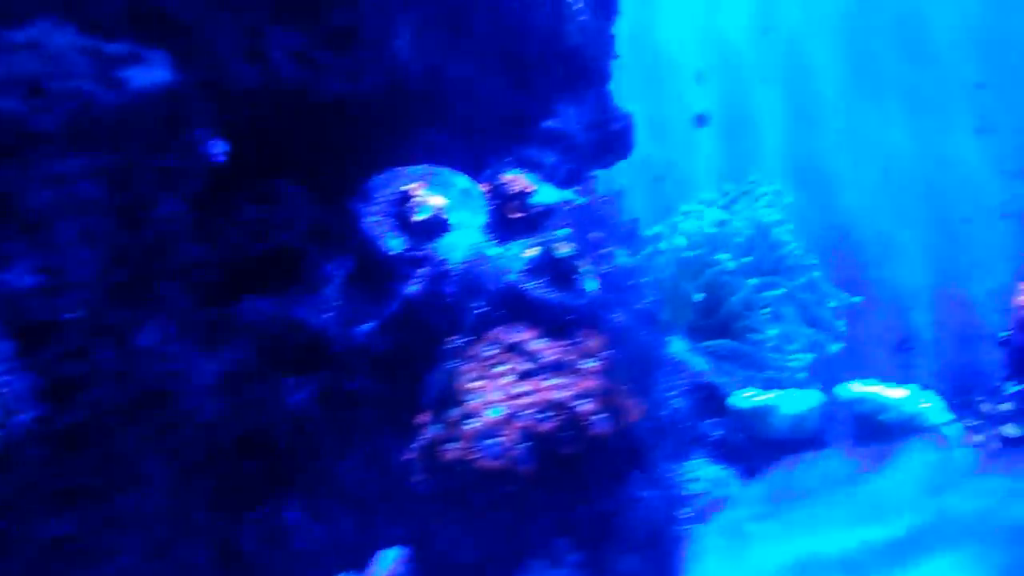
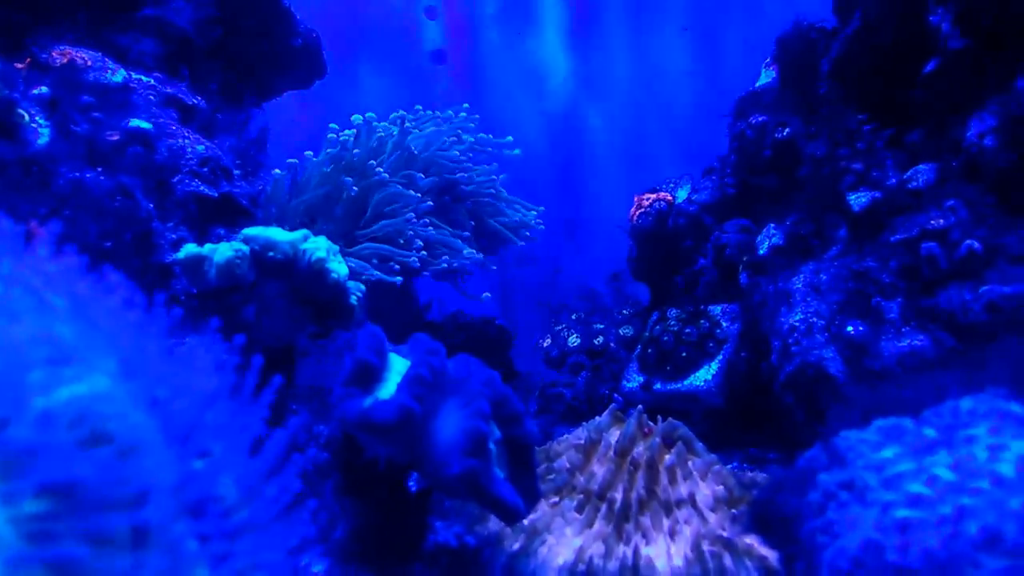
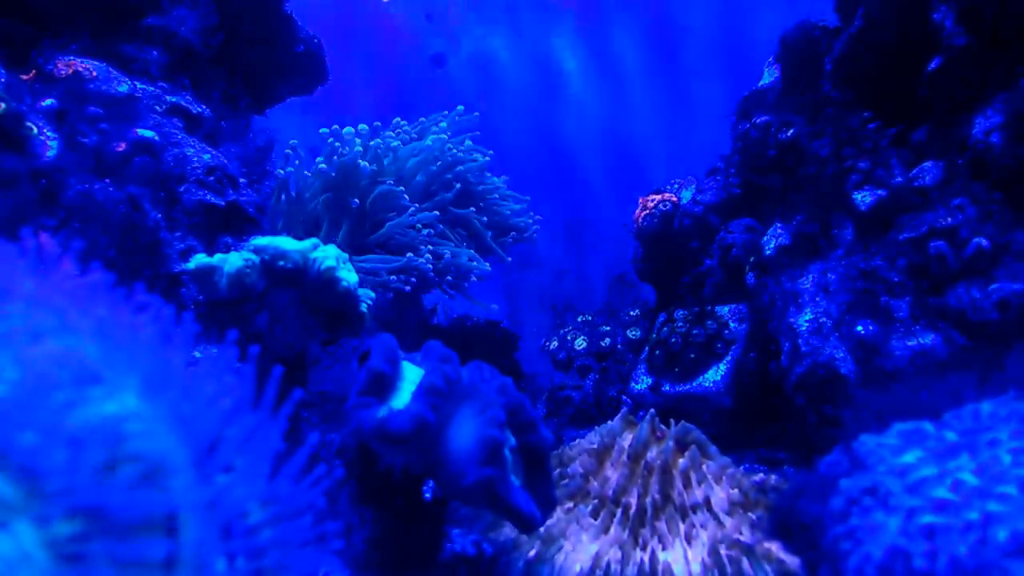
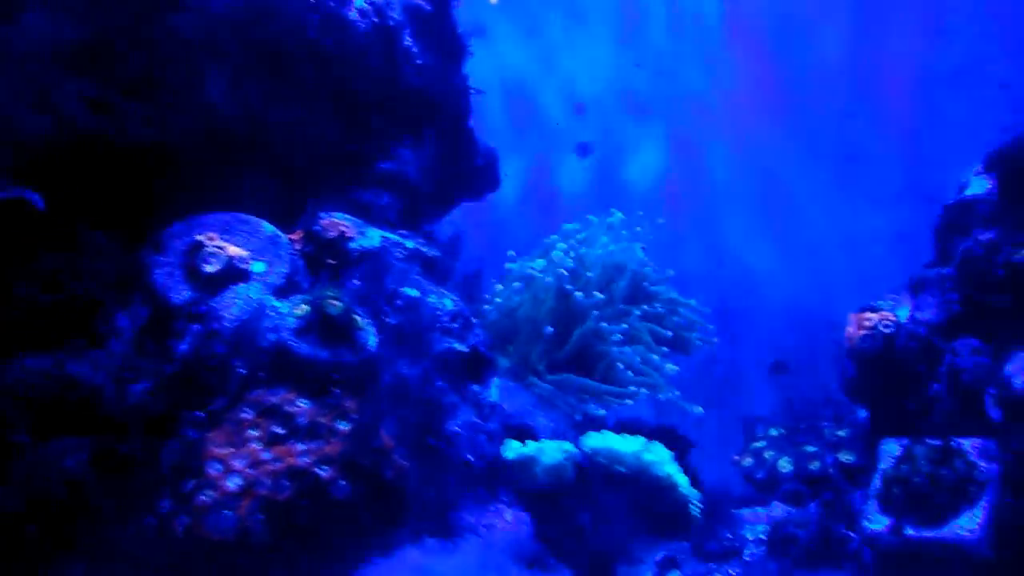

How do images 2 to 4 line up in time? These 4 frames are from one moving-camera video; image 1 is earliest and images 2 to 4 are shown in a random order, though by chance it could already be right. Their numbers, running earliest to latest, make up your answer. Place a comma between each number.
4, 3, 2
